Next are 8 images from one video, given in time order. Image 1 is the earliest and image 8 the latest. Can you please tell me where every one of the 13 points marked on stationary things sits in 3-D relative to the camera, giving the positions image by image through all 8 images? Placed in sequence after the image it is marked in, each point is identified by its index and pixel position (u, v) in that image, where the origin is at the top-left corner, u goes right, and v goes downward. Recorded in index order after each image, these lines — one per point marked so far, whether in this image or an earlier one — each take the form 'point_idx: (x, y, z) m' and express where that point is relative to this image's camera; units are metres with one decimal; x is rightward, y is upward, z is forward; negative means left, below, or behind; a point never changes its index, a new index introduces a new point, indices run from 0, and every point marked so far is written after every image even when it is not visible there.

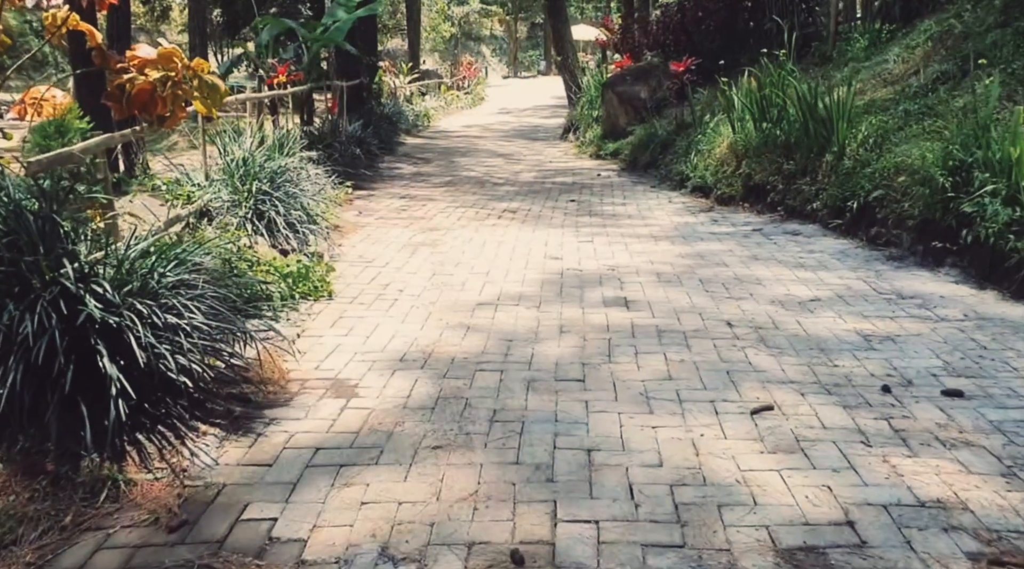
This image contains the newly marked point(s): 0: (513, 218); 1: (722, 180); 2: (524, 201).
0: (0.0, +0.6, +8.5) m
1: (+2.0, +1.0, +9.2) m
2: (+0.1, +0.8, +10.1) m
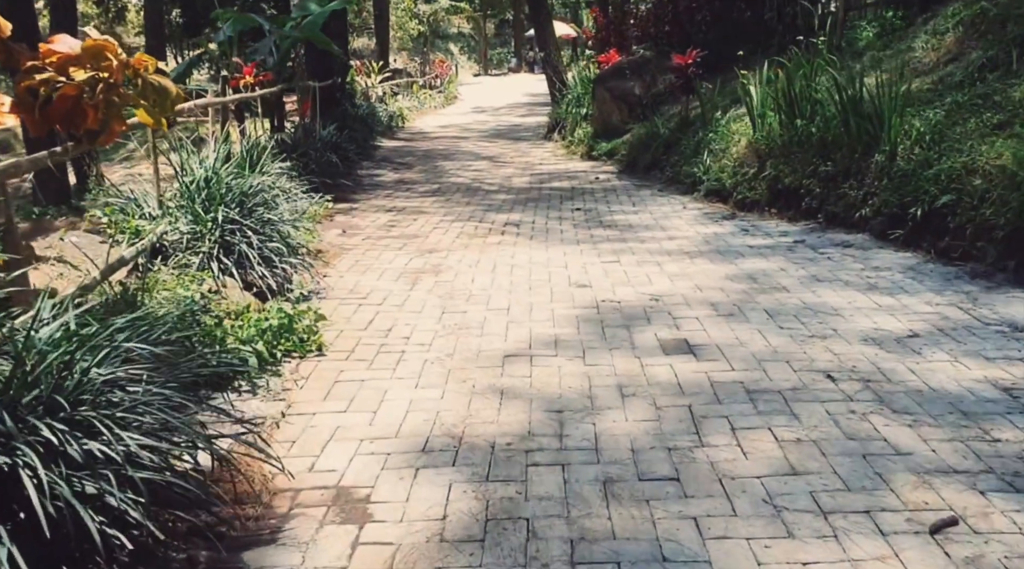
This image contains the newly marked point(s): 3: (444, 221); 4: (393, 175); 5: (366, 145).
0: (0.0, +0.4, +7.5) m
1: (+2.0, +0.9, +8.3) m
2: (+0.1, +0.7, +9.1) m
3: (-0.7, +0.6, +8.7) m
4: (-1.7, +1.6, +13.8) m
5: (-2.4, +2.3, +15.7) m
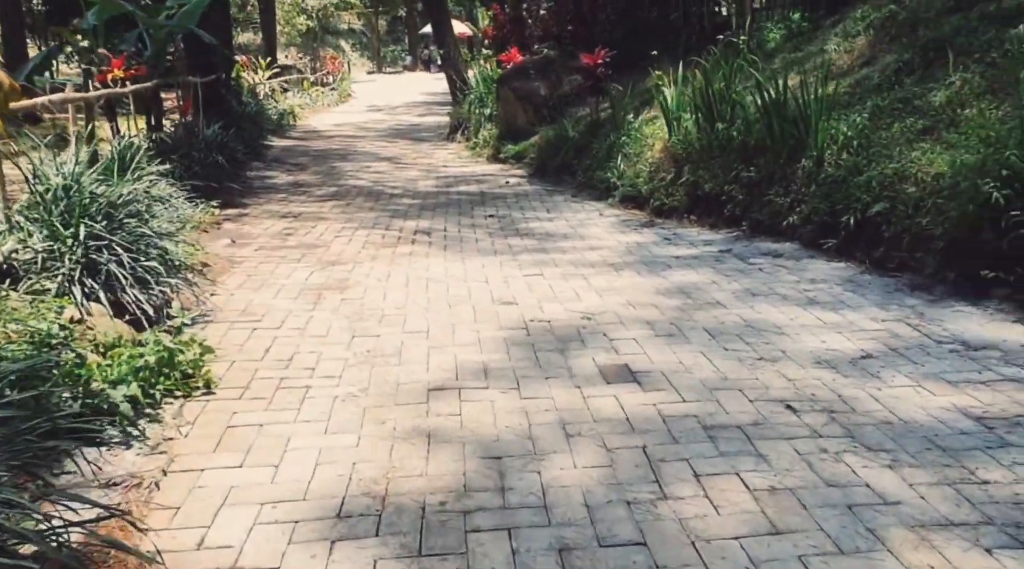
0: (-0.6, +0.3, +7.1) m
1: (+1.3, +0.8, +8.0) m
2: (-0.7, +0.6, +8.6) m
3: (-1.5, +0.5, +8.2) m
4: (-3.1, +1.5, +13.1) m
5: (-4.0, +2.2, +14.9) m
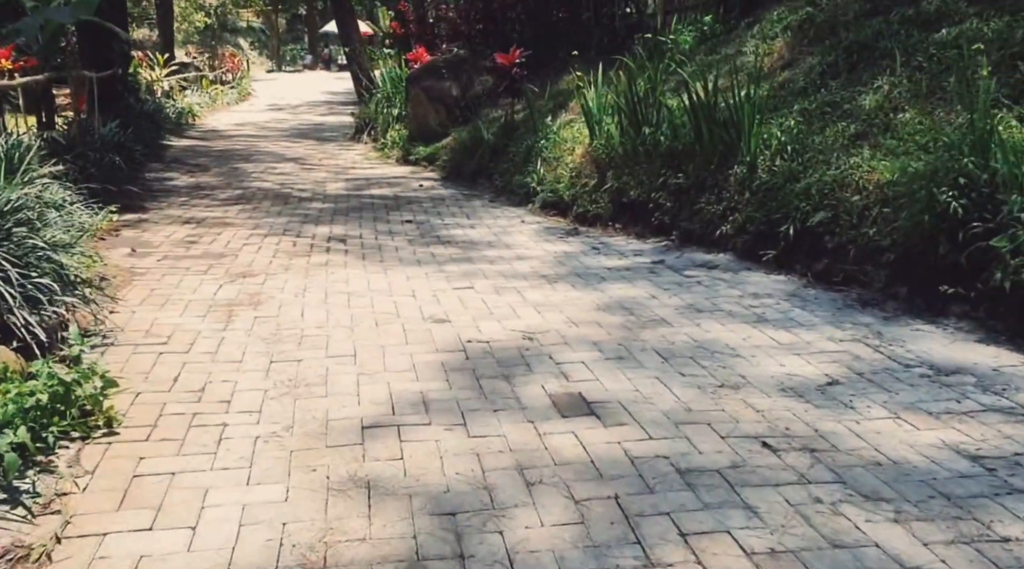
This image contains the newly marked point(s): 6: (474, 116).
0: (-1.2, +0.2, +6.6) m
1: (+0.6, +0.7, +7.7) m
2: (-1.4, +0.5, +8.1) m
3: (-2.1, +0.4, +7.6) m
4: (-4.2, +1.4, +12.3) m
5: (-5.3, +2.1, +14.0) m
6: (-0.5, +2.2, +12.5) m
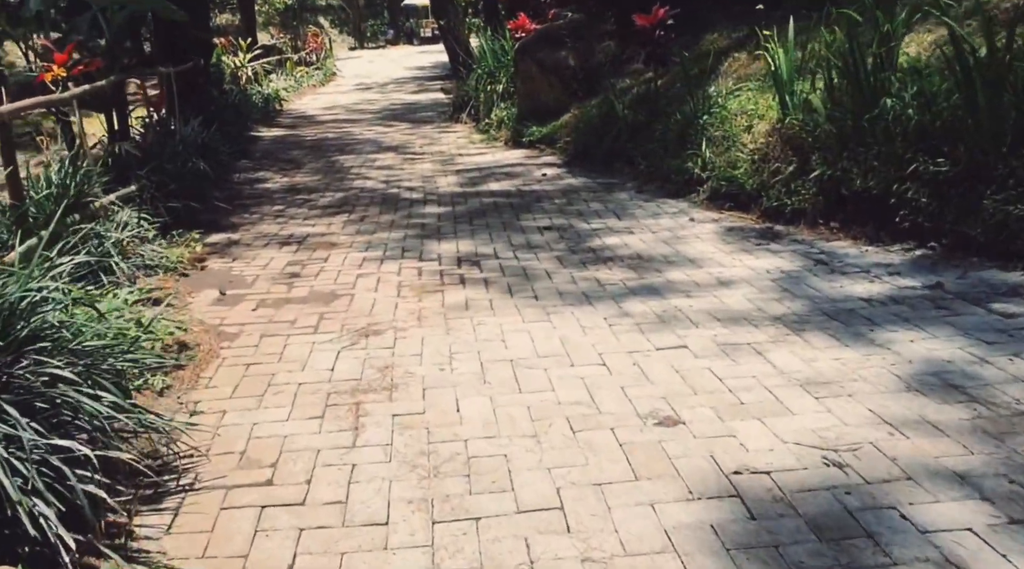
0: (-0.1, 0.0, +5.0) m
1: (+1.7, +0.6, +6.0) m
2: (-0.3, +0.3, +6.5) m
3: (-1.0, +0.1, +6.1) m
4: (-2.7, +1.2, +11.0) m
5: (-3.7, +1.9, +12.7) m
6: (+1.0, +2.2, +10.7) m
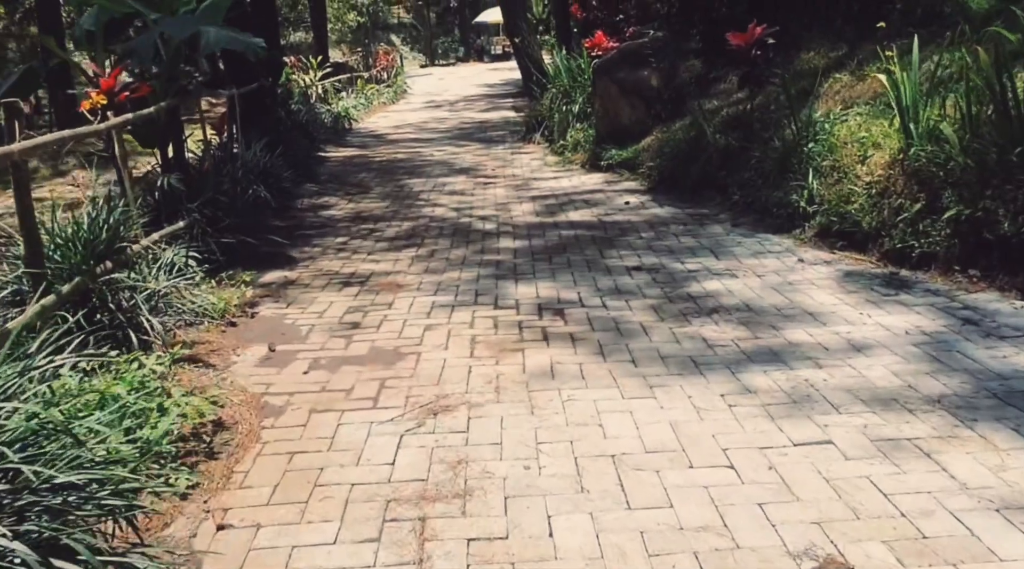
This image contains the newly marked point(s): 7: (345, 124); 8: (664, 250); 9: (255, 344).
0: (+0.3, -0.3, +4.3) m
1: (+2.2, +0.3, +5.1) m
2: (+0.3, 0.0, +5.8) m
3: (-0.5, -0.1, +5.4) m
4: (-1.8, +0.9, +10.5) m
5: (-2.7, +1.6, +12.3) m
6: (+1.8, +1.8, +10.0) m
7: (-3.1, +3.0, +17.6) m
8: (+1.1, +0.2, +6.7) m
9: (-1.5, -0.2, +5.5) m
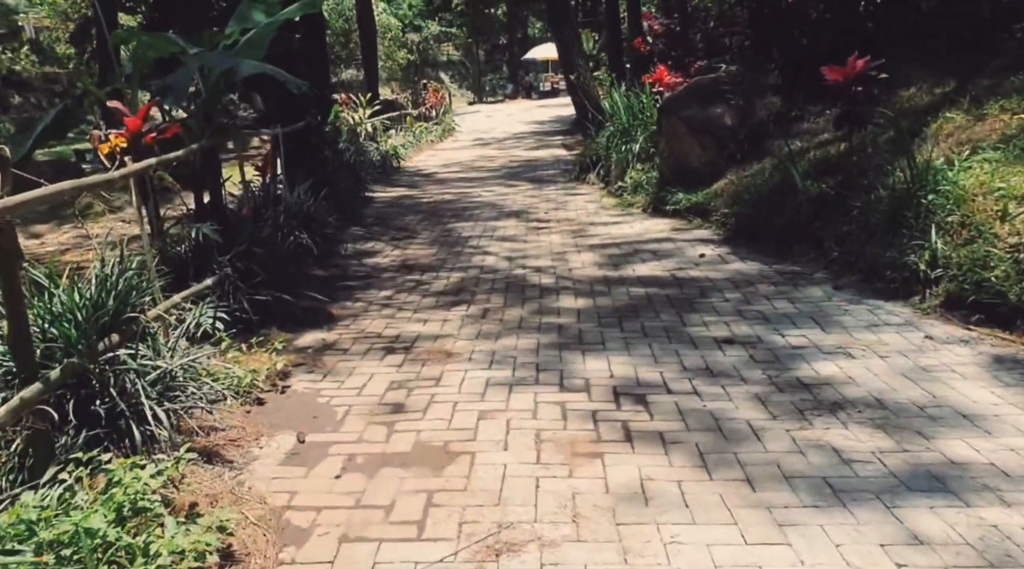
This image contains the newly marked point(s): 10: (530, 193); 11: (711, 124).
0: (+0.6, -0.7, +3.4) m
1: (+2.6, -0.1, +4.1) m
2: (+0.6, -0.4, +4.9) m
3: (-0.1, -0.5, +4.5) m
4: (-1.2, +0.3, +9.7) m
5: (-2.0, +0.9, +11.6) m
6: (+2.4, +1.3, +9.0) m
7: (-2.2, +2.1, +16.9) m
8: (+1.5, -0.2, +5.8) m
9: (-1.2, -0.6, +4.7) m
10: (+0.3, +1.3, +13.2) m
11: (+2.0, +1.6, +9.4) m
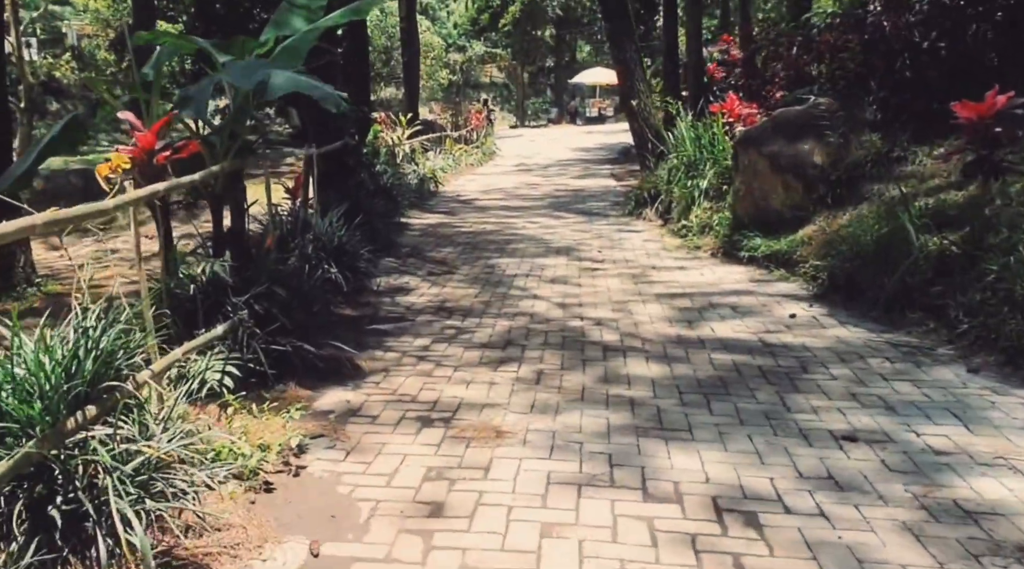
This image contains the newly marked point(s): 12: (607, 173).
0: (+0.8, -1.0, +2.3) m
1: (+2.8, -0.5, +3.0) m
2: (+0.9, -0.8, +3.9) m
3: (+0.2, -0.8, +3.5) m
4: (-0.8, -0.1, +8.7) m
5: (-1.4, +0.5, +10.6) m
6: (+2.9, +0.7, +8.0) m
7: (-1.4, +1.6, +16.0) m
8: (+1.8, -0.6, +4.7) m
9: (-0.9, -0.9, +3.7) m
10: (+0.9, +0.7, +12.2) m
11: (+2.5, +1.1, +8.3) m
12: (+2.0, +2.2, +19.1) m
